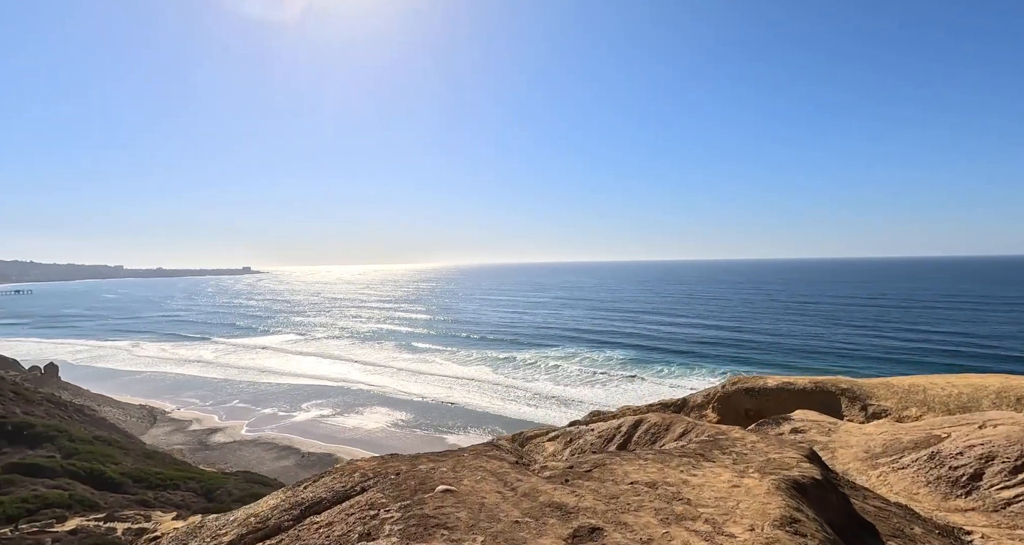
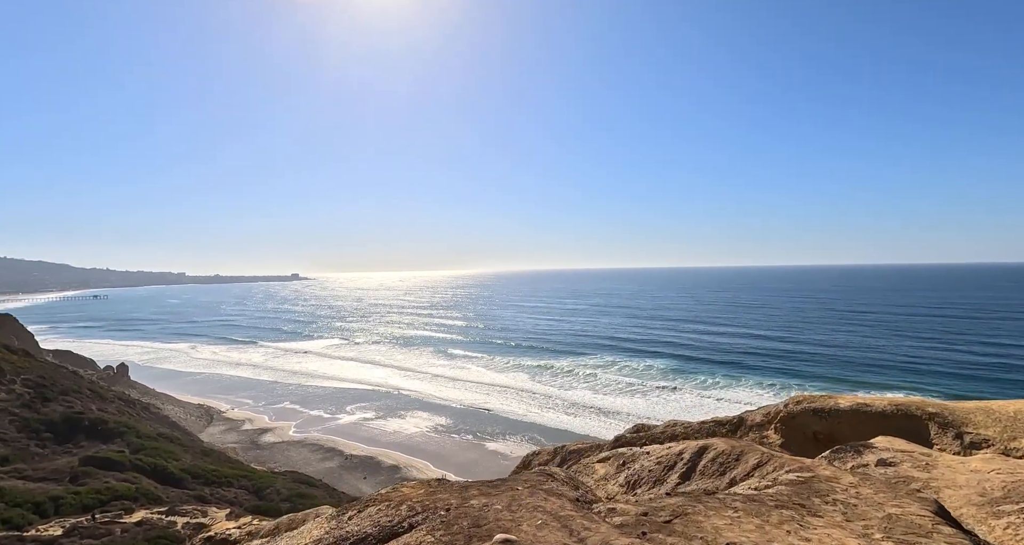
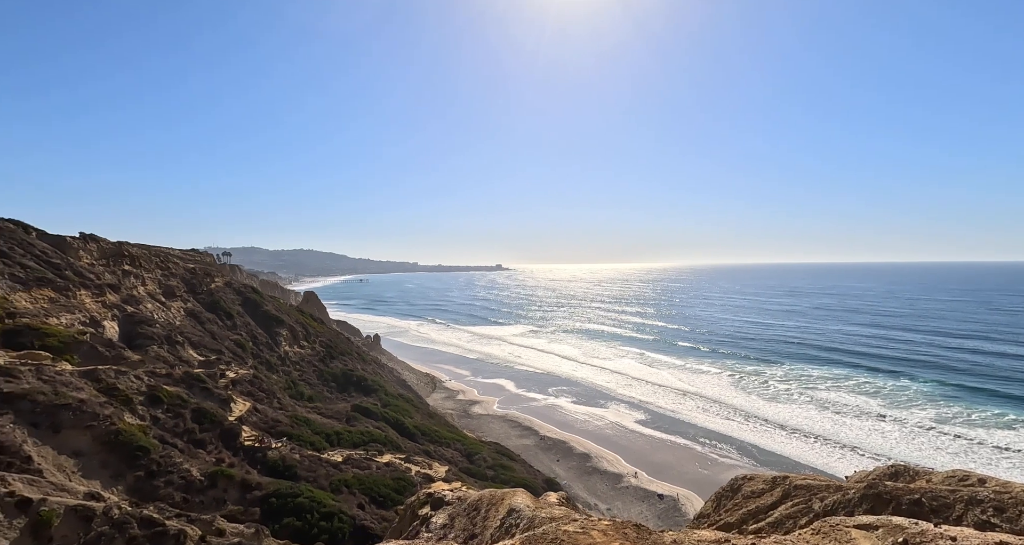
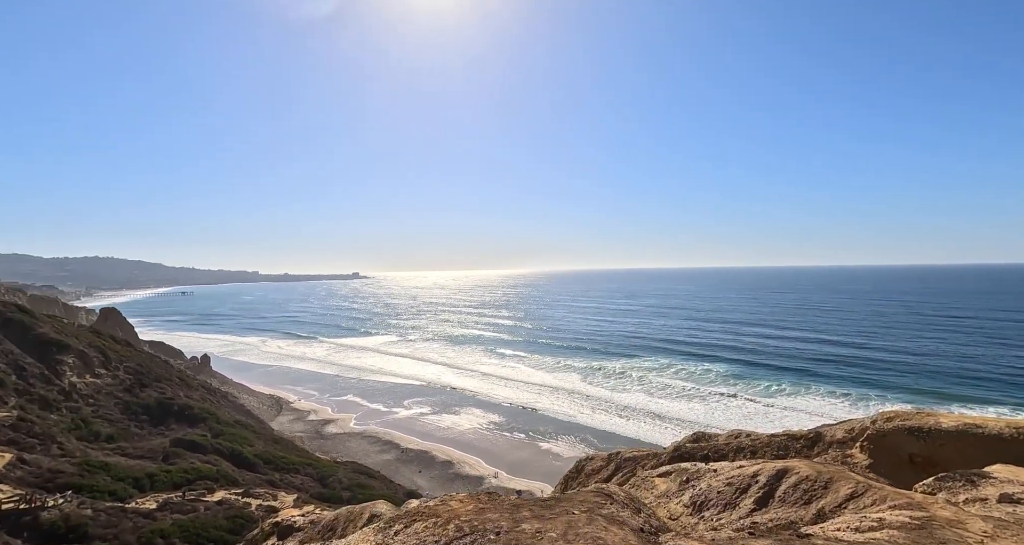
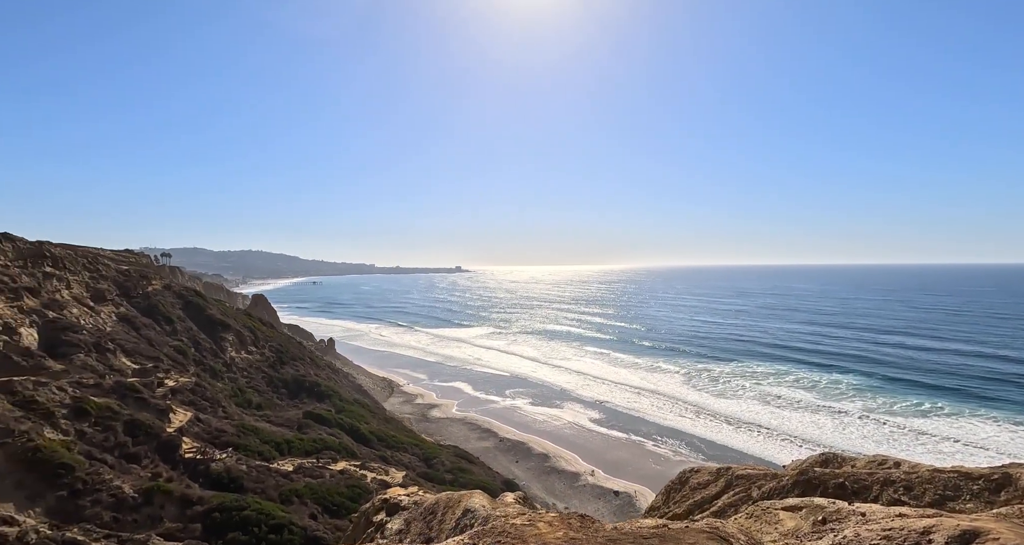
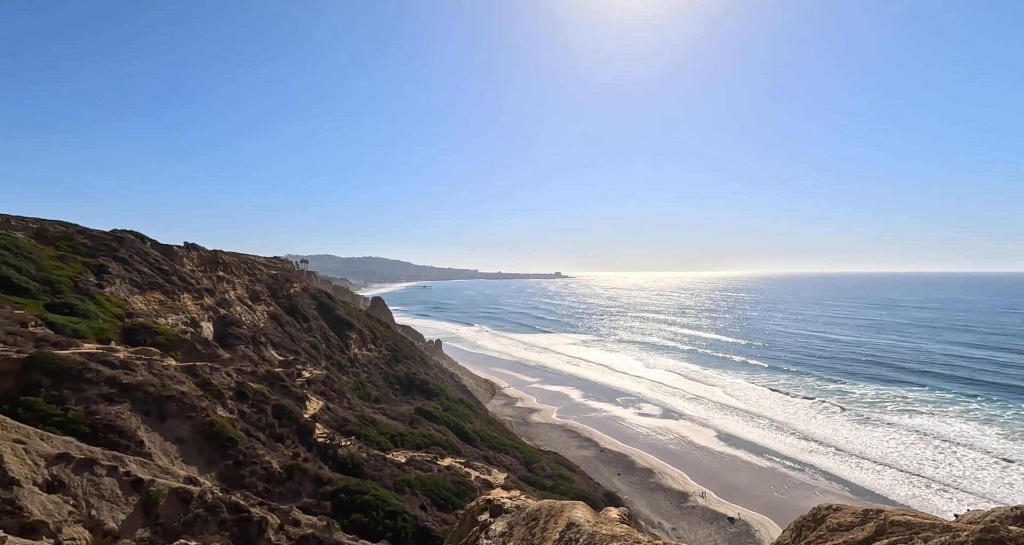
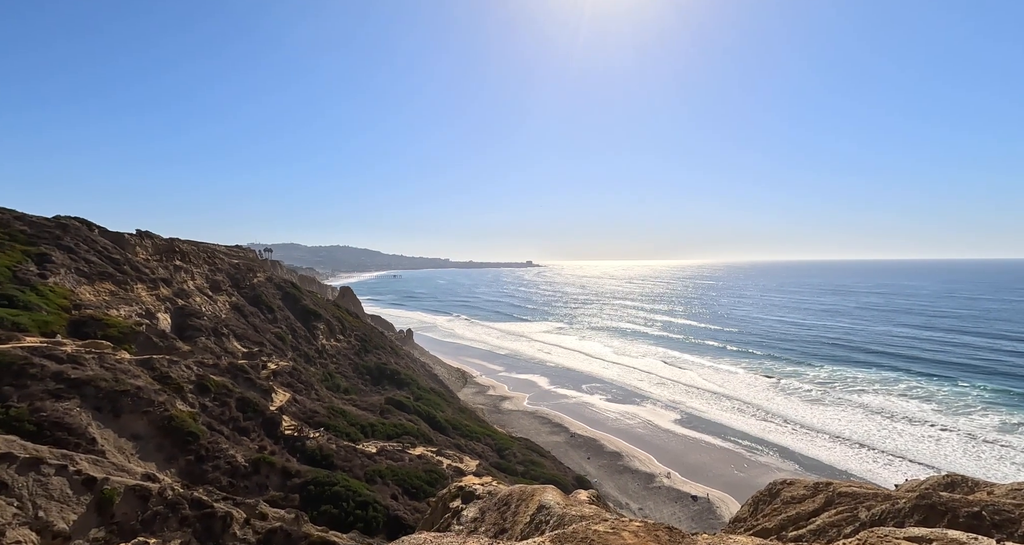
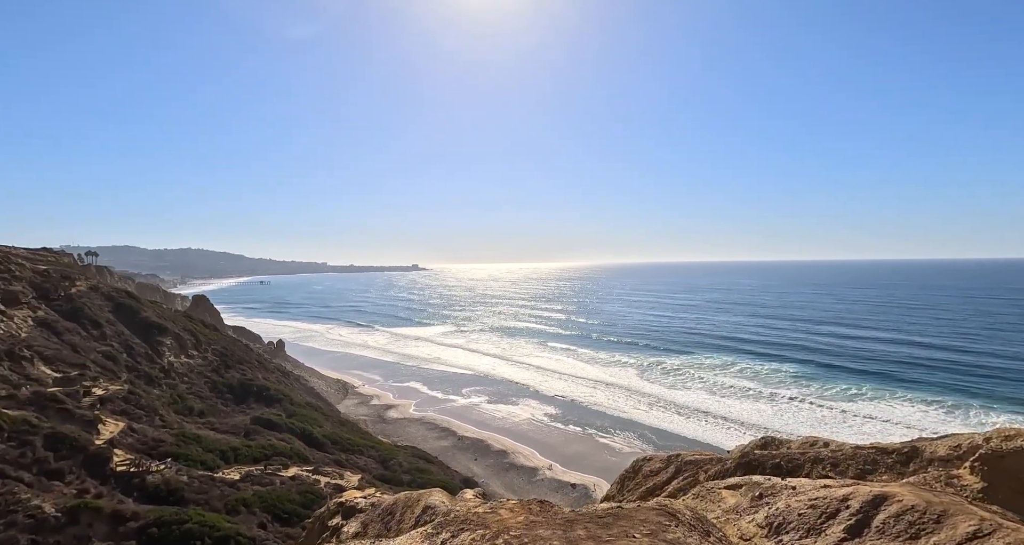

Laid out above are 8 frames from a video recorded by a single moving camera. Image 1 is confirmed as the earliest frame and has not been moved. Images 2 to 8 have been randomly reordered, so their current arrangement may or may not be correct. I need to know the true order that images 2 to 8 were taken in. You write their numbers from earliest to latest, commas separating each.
2, 4, 8, 5, 3, 7, 6
